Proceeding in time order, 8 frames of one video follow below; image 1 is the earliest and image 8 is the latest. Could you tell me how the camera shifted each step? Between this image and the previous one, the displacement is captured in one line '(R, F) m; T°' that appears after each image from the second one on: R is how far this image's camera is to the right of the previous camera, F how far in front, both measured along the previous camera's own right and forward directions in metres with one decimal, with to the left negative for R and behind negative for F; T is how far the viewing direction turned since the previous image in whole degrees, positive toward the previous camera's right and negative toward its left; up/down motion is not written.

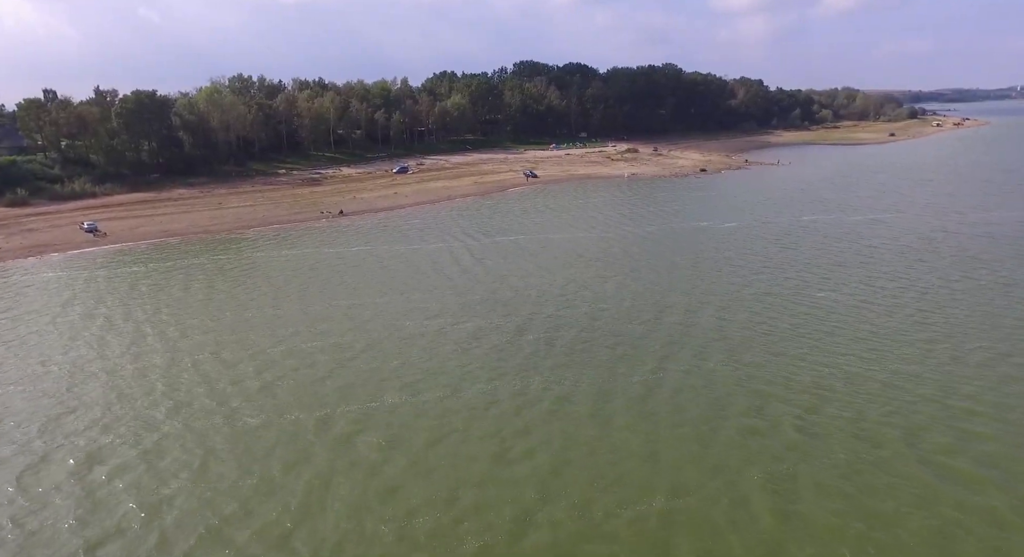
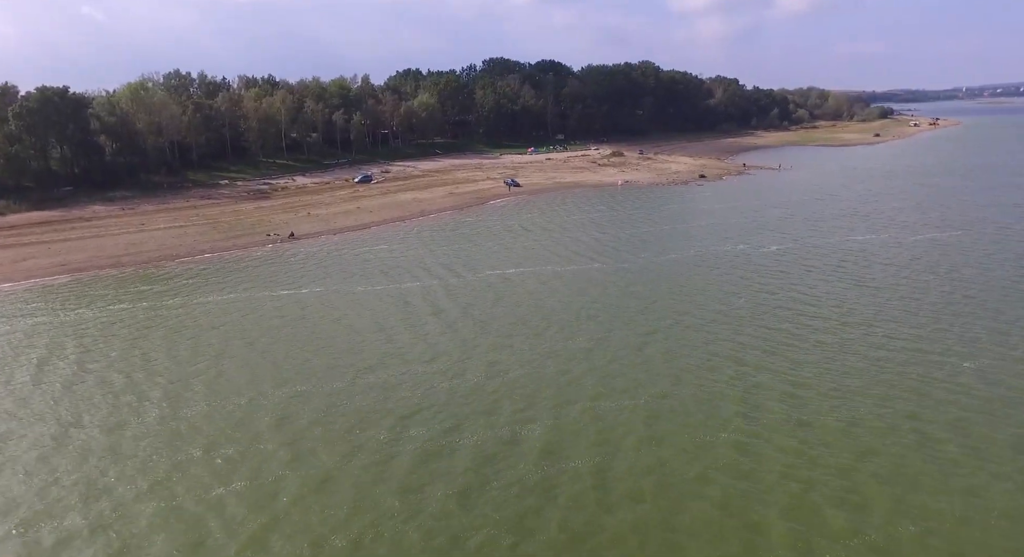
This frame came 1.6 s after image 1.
(-0.6, +9.2) m; +2°
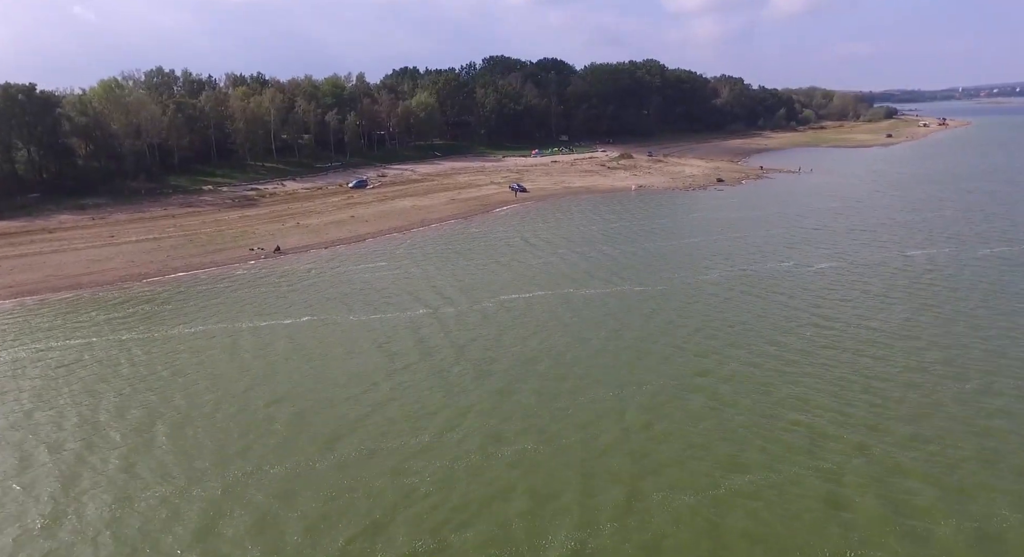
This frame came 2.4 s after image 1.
(-0.6, +4.8) m; 0°
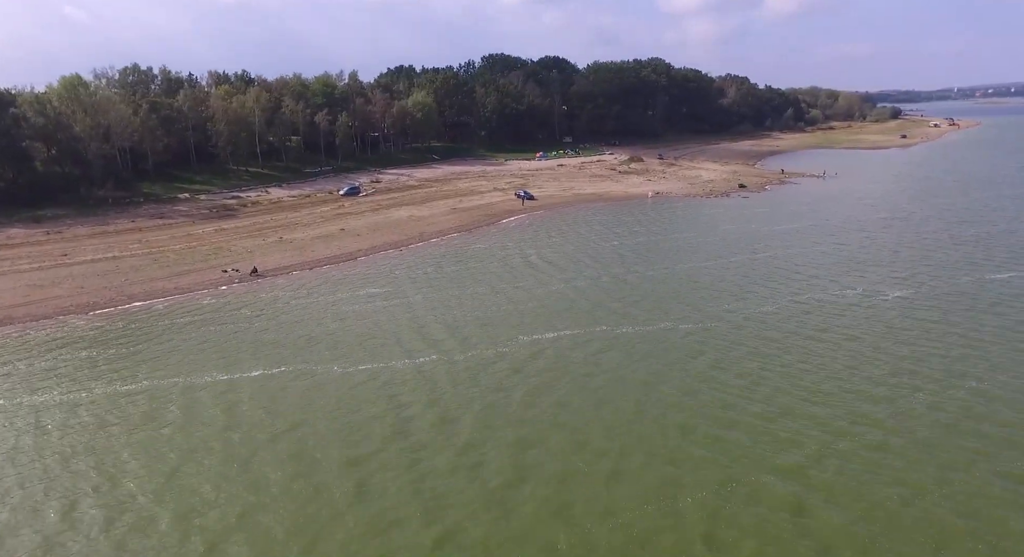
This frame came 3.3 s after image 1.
(-0.9, +5.8) m; 0°
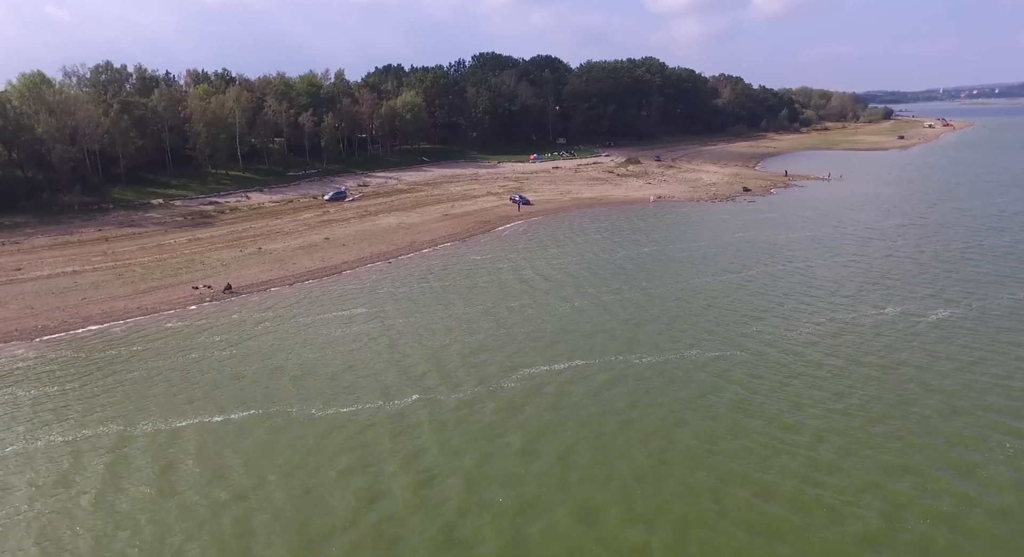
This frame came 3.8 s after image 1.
(-0.5, +3.3) m; +1°
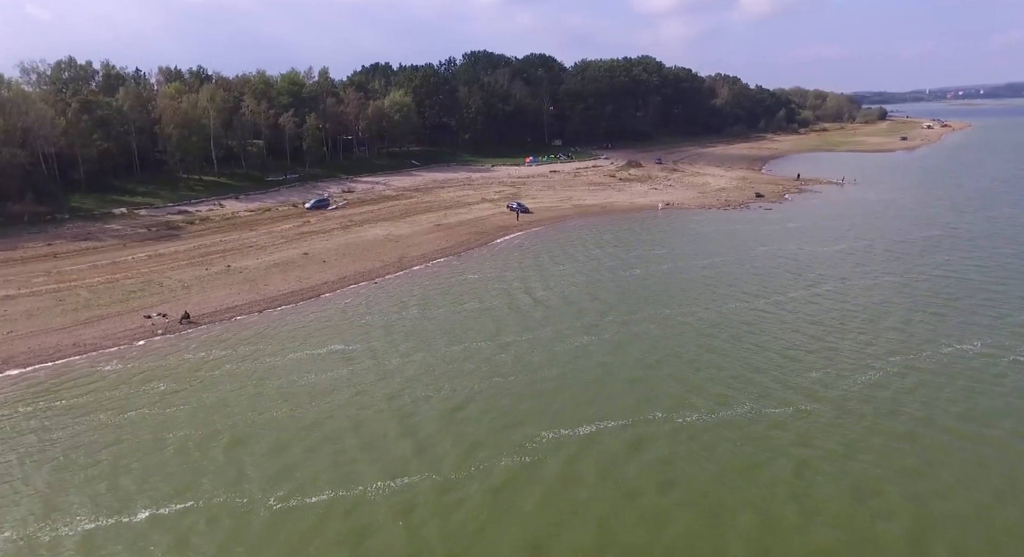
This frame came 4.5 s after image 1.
(-0.6, +4.7) m; +1°
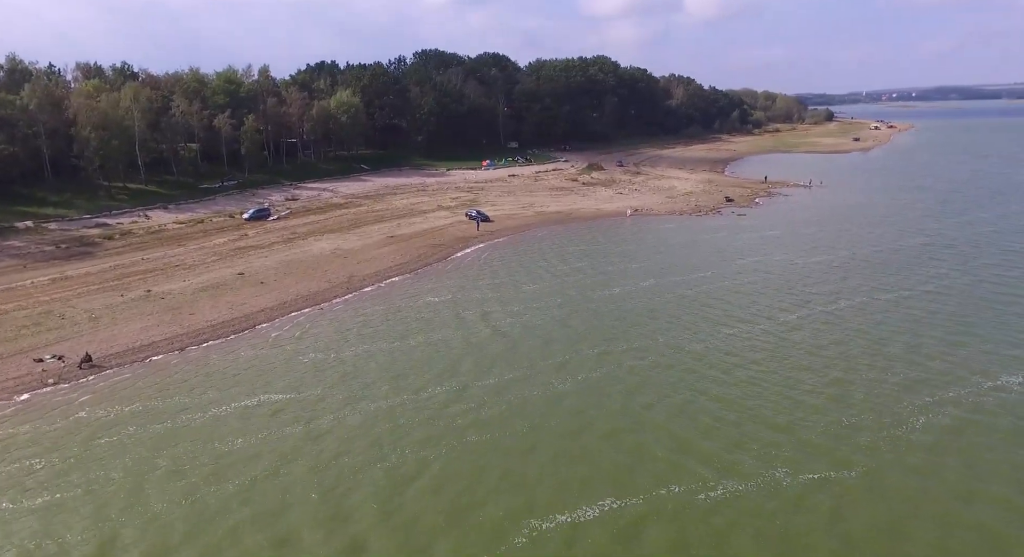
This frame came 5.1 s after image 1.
(-0.5, +4.1) m; +4°
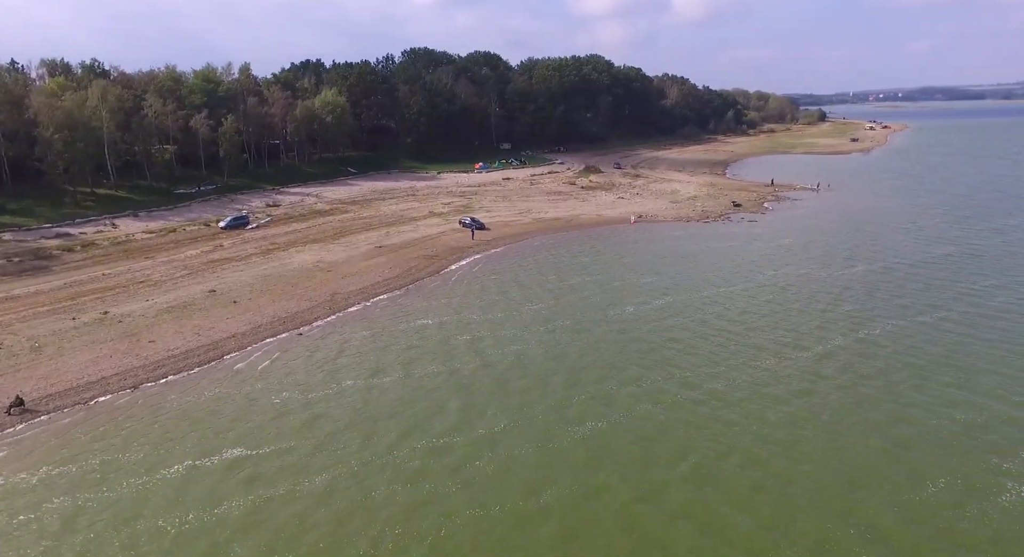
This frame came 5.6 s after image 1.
(-0.6, +3.4) m; +1°
